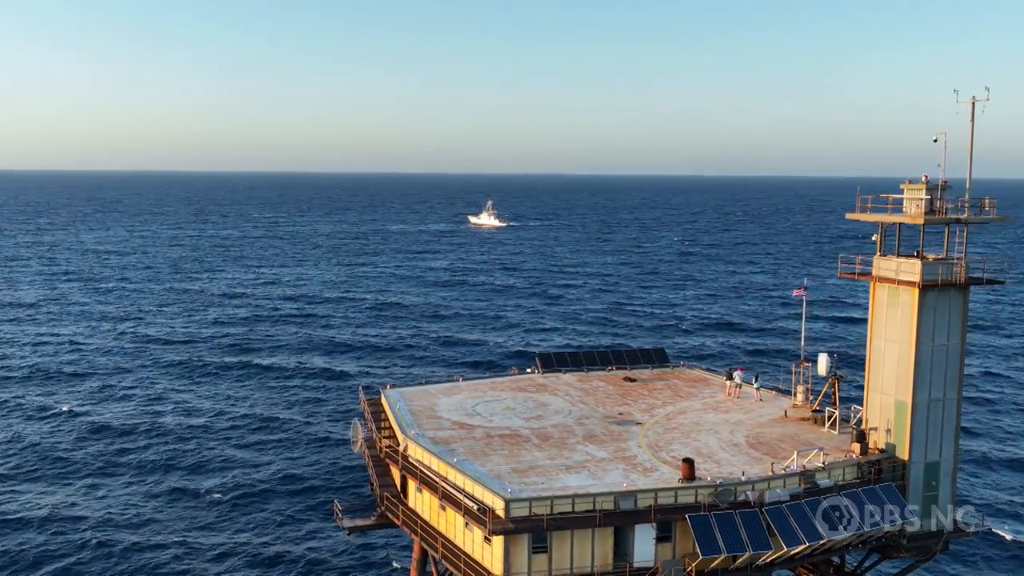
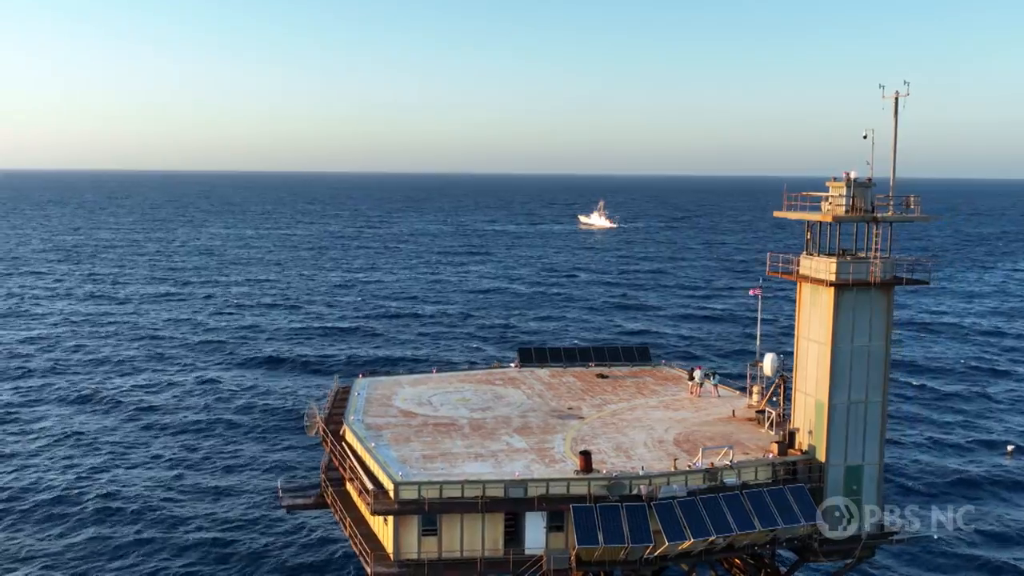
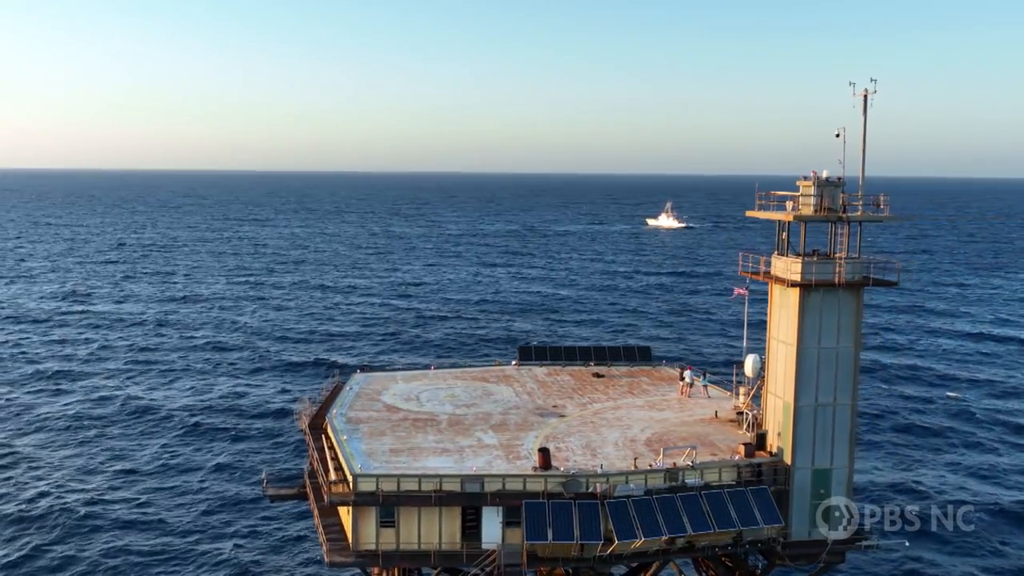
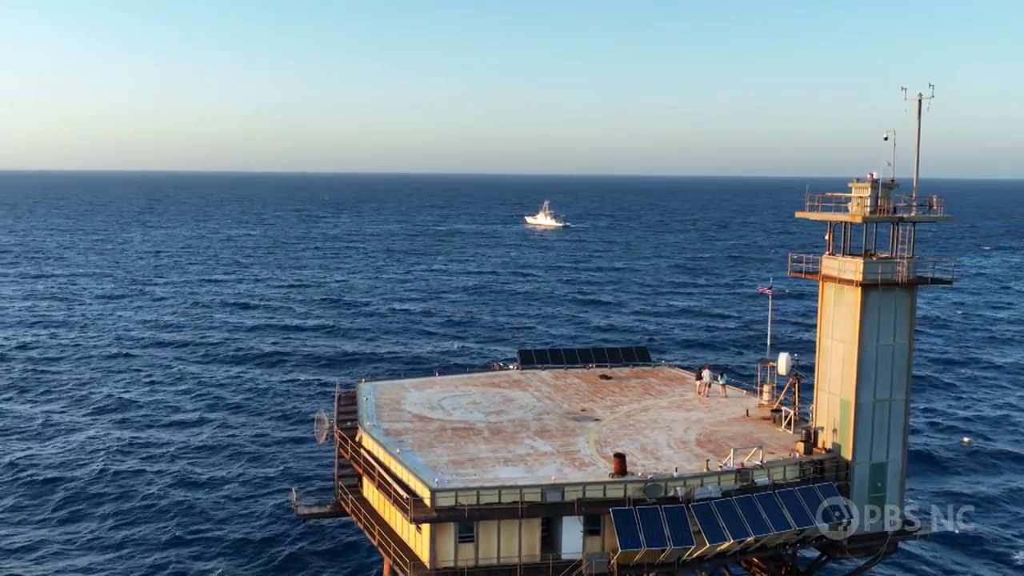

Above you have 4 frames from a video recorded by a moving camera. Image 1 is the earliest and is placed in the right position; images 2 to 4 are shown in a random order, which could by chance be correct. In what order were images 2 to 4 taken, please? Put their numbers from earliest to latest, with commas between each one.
4, 2, 3
